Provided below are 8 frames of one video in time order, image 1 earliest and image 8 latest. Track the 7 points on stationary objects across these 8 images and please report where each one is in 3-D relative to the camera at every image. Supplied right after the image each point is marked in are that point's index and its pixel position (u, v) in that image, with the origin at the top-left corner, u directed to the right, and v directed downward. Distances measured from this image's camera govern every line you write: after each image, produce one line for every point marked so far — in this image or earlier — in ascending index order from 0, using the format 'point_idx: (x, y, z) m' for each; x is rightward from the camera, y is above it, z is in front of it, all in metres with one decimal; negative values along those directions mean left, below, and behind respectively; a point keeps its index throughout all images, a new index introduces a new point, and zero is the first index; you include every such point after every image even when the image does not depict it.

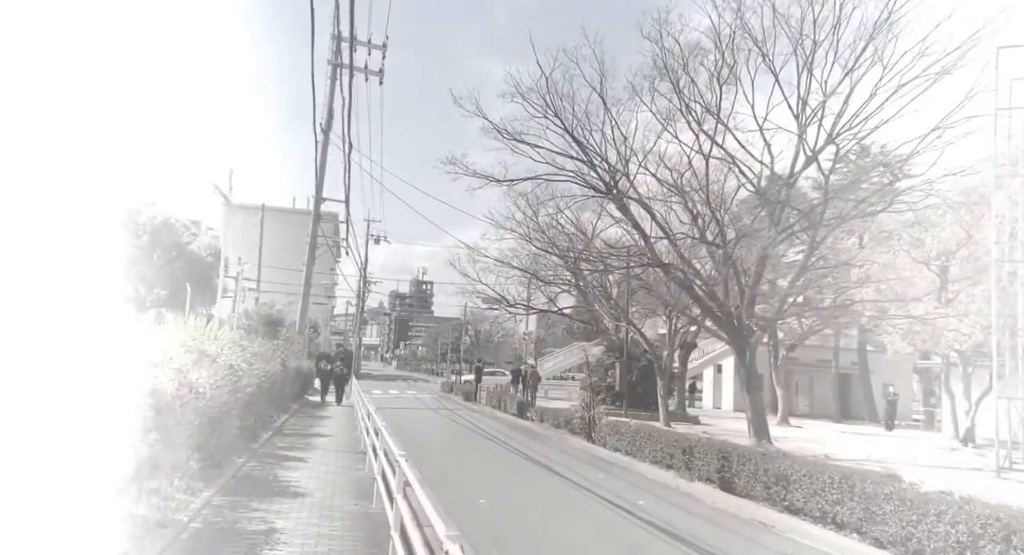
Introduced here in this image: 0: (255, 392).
0: (-3.6, -1.6, +9.7) m
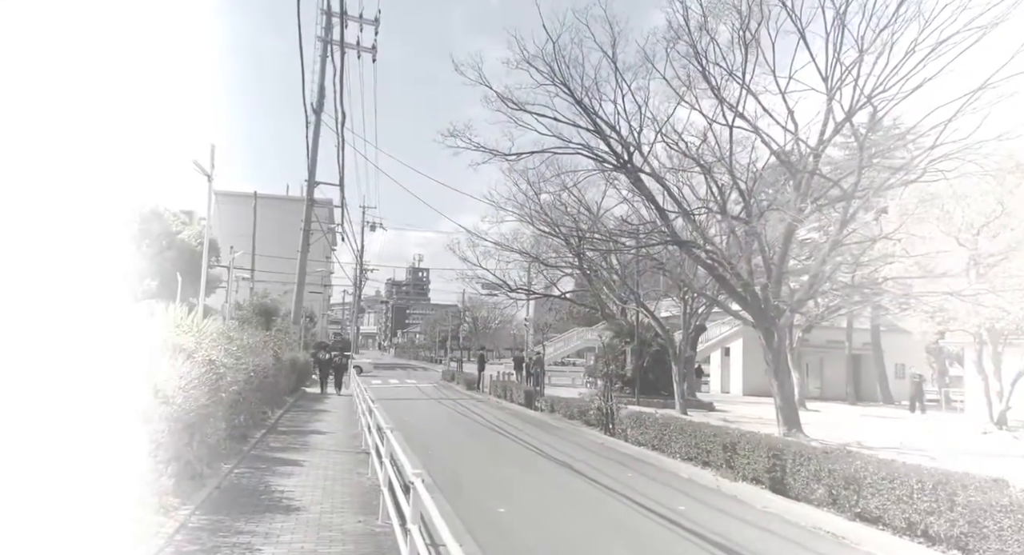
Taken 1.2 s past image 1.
0: (-3.4, -1.4, +8.7) m
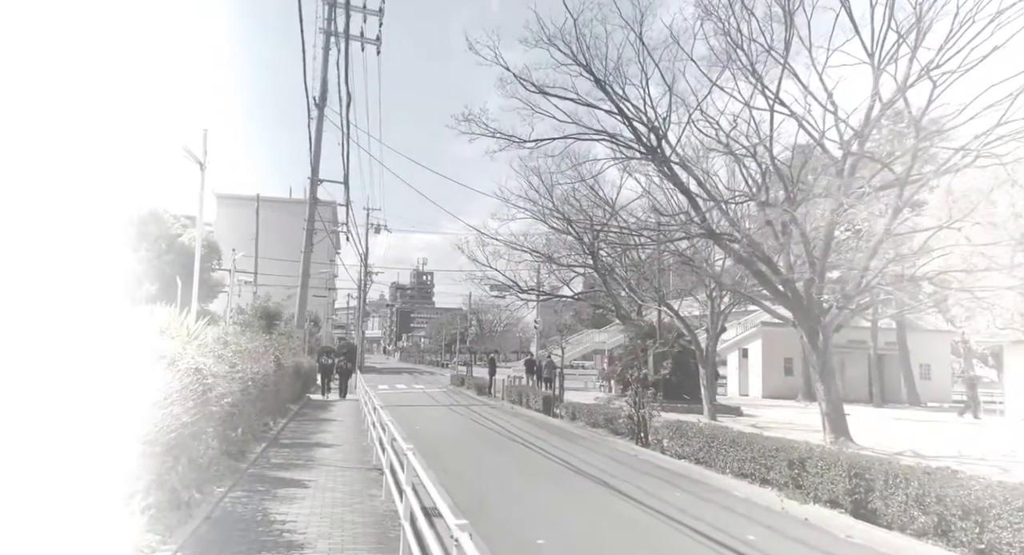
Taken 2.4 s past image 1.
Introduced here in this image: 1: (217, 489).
0: (-3.0, -1.4, +7.8) m
1: (-2.8, -2.0, +6.6) m
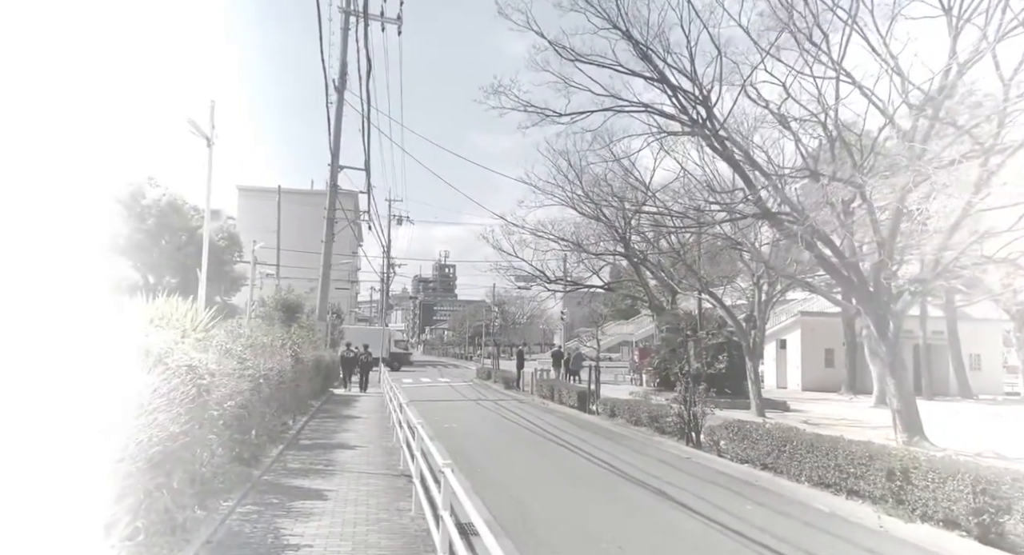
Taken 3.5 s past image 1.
0: (-2.6, -1.2, +6.9) m
1: (-2.4, -1.9, +5.7) m
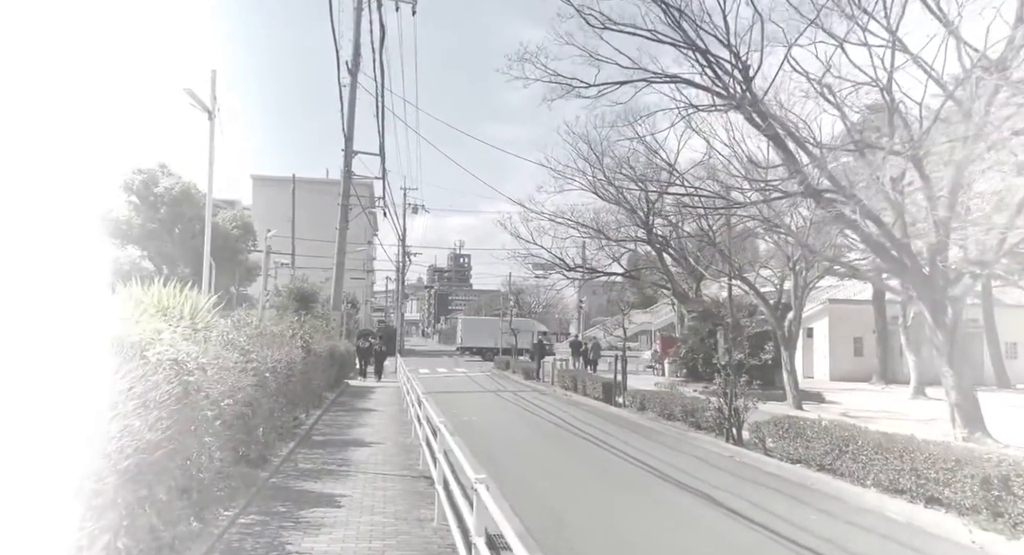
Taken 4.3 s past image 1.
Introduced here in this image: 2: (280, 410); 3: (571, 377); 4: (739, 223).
0: (-2.3, -1.1, +6.3) m
1: (-2.1, -1.8, +5.1) m
2: (-2.6, -1.5, +7.8) m
3: (+1.5, -2.5, +17.1) m
4: (+4.5, +1.1, +13.8) m
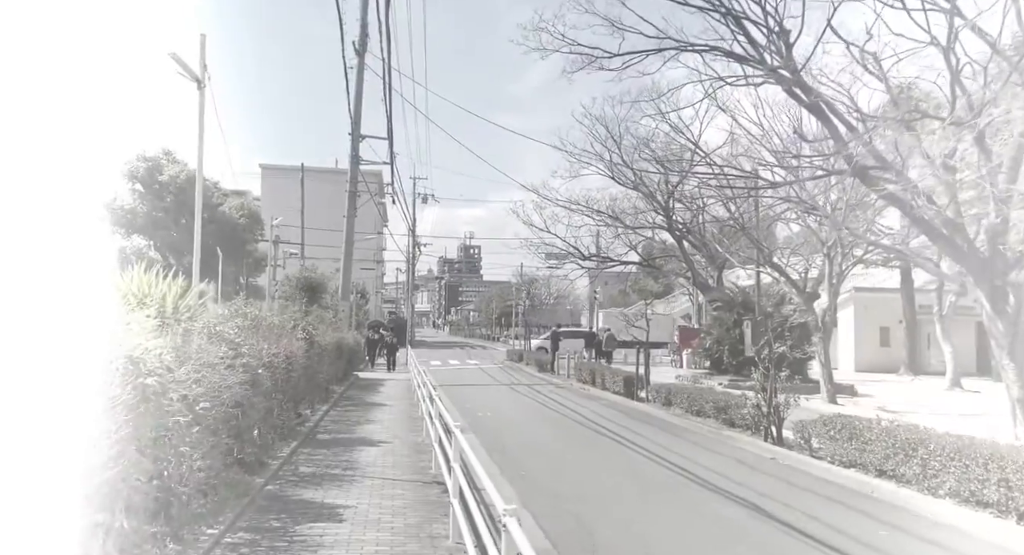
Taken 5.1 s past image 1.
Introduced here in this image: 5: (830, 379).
0: (-2.1, -1.0, +5.6) m
1: (-2.0, -1.6, +4.4) m
2: (-2.4, -1.3, +7.1) m
3: (+1.9, -2.2, +16.4) m
4: (+4.8, +1.4, +13.0) m
5: (+6.1, -1.9, +13.1) m
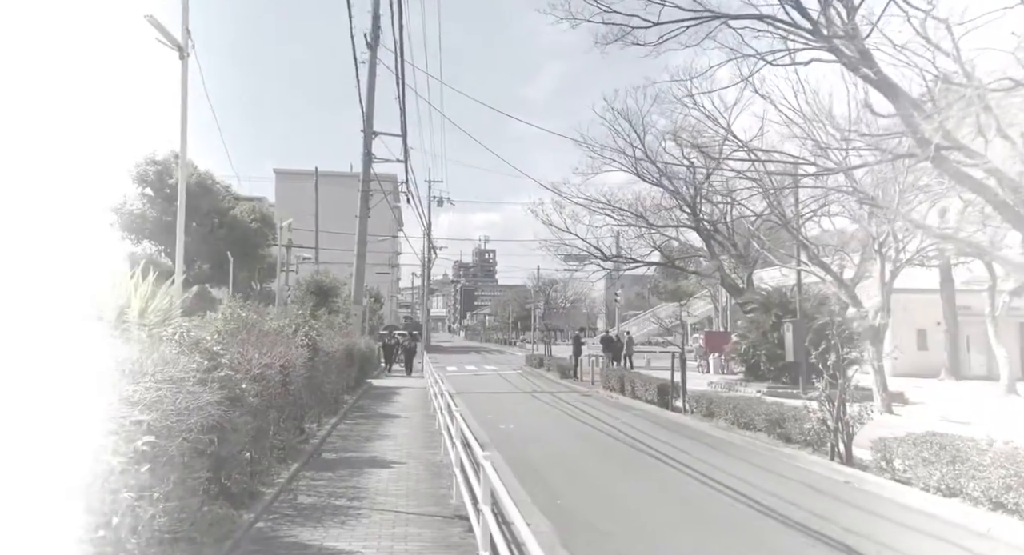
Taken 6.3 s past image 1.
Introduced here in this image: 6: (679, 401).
0: (-1.9, -0.9, +4.7) m
1: (-1.7, -1.6, +3.5) m
2: (-2.1, -1.3, +6.1) m
3: (+2.3, -2.2, +15.4) m
4: (+5.2, +1.4, +11.9) m
5: (+6.5, -1.9, +12.0) m
6: (+2.9, -2.2, +12.0) m
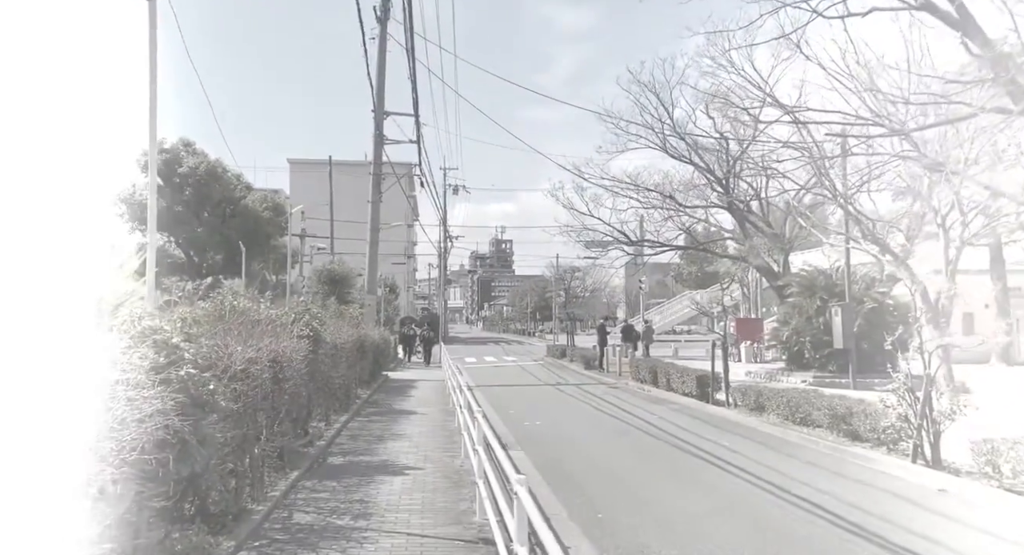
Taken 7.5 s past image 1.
0: (-1.6, -0.8, +3.7) m
1: (-1.5, -1.5, +2.6) m
2: (-1.9, -1.2, +5.2) m
3: (+2.8, -1.9, +14.4) m
4: (+5.6, +1.7, +10.8) m
5: (+6.9, -1.6, +10.9) m
6: (+3.3, -1.9, +11.0) m
